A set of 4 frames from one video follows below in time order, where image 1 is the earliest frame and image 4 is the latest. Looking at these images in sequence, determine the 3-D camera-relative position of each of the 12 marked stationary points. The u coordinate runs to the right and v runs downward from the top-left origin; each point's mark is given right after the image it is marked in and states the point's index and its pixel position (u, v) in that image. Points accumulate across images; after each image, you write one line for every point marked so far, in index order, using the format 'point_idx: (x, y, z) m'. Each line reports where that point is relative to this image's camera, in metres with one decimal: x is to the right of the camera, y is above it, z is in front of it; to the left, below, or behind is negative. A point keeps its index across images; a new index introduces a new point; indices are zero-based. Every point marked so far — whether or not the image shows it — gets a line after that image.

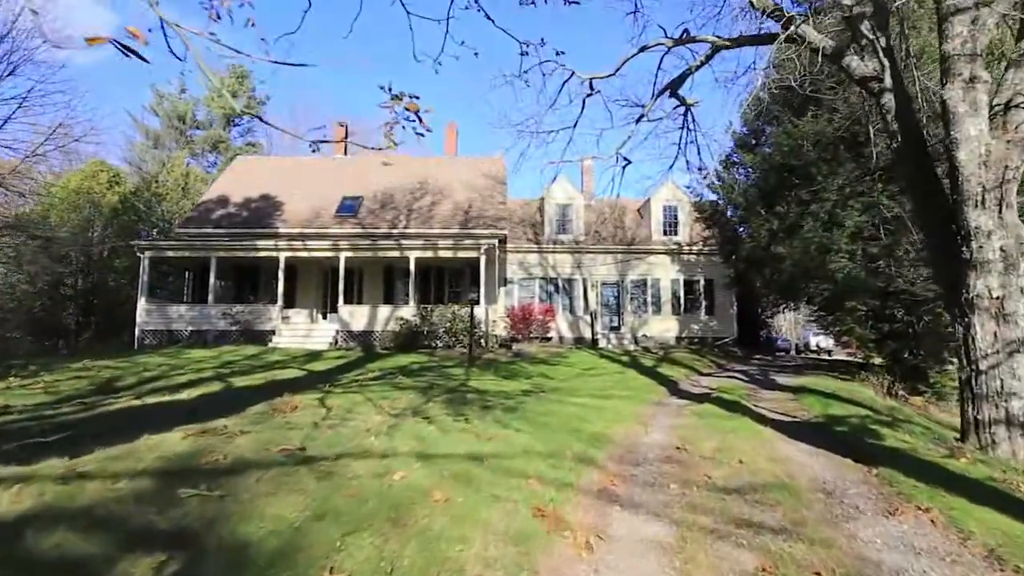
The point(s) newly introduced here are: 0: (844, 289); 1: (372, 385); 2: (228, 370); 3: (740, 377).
0: (+12.7, -0.1, +17.7) m
1: (-3.5, -2.3, +11.1) m
2: (-7.7, -2.2, +12.4) m
3: (+8.5, -3.3, +17.4) m
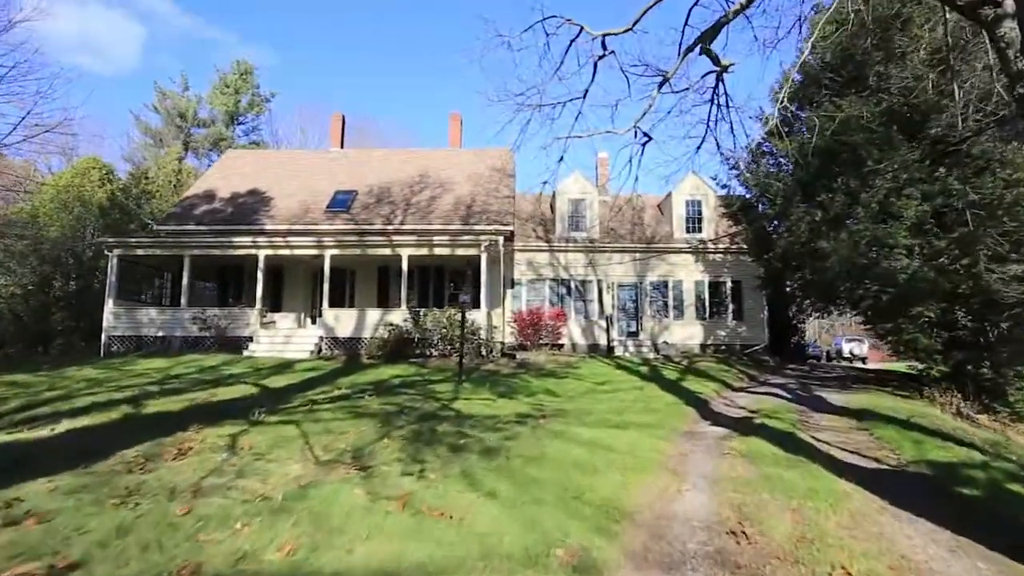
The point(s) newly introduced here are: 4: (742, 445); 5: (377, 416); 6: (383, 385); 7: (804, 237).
0: (+12.7, -0.1, +14.9) m
1: (-3.7, -2.3, +8.8) m
2: (-7.9, -2.2, +10.3) m
3: (+8.5, -3.3, +14.7) m
4: (+3.9, -2.6, +7.7) m
5: (-2.5, -2.4, +8.5) m
6: (-3.4, -2.6, +12.3) m
7: (+11.4, +2.0, +18.1) m
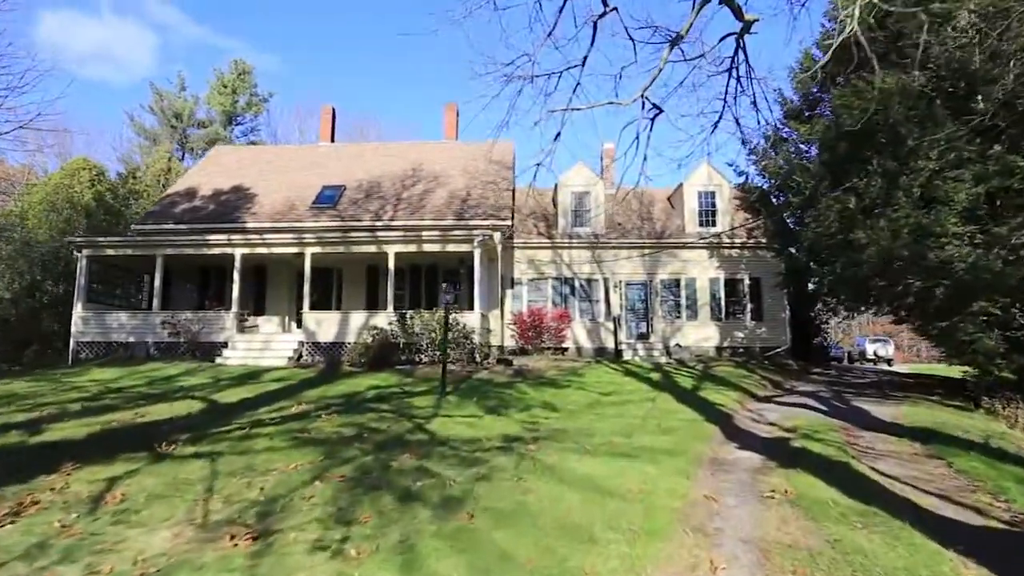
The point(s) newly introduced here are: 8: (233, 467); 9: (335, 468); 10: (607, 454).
0: (+12.6, +0.1, +12.9) m
1: (-3.9, -2.3, +7.2) m
2: (-8.1, -2.2, +8.7) m
3: (+8.3, -3.2, +12.9) m
4: (+3.6, -2.5, +6.0) m
5: (-2.8, -2.3, +6.8) m
6: (-3.7, -2.5, +10.7) m
7: (+11.3, +2.1, +16.2) m
8: (-3.4, -2.2, +5.6) m
9: (-2.2, -2.3, +5.8) m
10: (+1.5, -2.6, +7.1) m
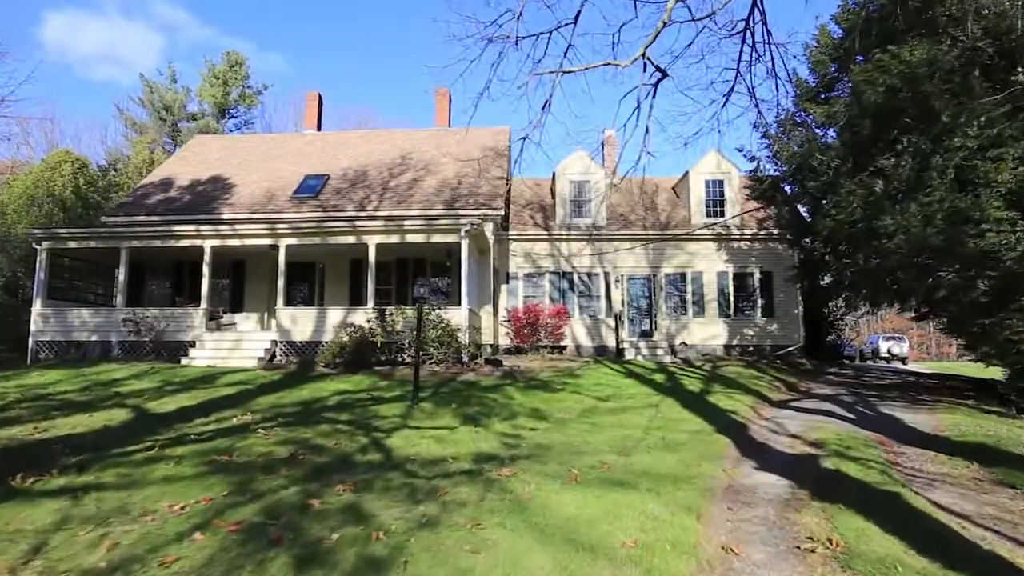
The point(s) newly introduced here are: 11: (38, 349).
0: (+12.2, +0.3, +11.4) m
1: (-4.4, -2.1, +5.8) m
2: (-8.5, -2.1, +7.4) m
3: (+8.0, -3.0, +11.4) m
4: (+3.1, -2.4, +4.6) m
5: (-3.2, -2.2, +5.5) m
6: (-4.0, -2.4, +9.3) m
7: (+10.9, +2.4, +14.7) m
8: (-3.8, -2.0, +4.2) m
9: (-2.6, -2.1, +4.4) m
10: (+1.1, -2.4, +5.7) m
11: (-17.3, -2.2, +16.8) m
